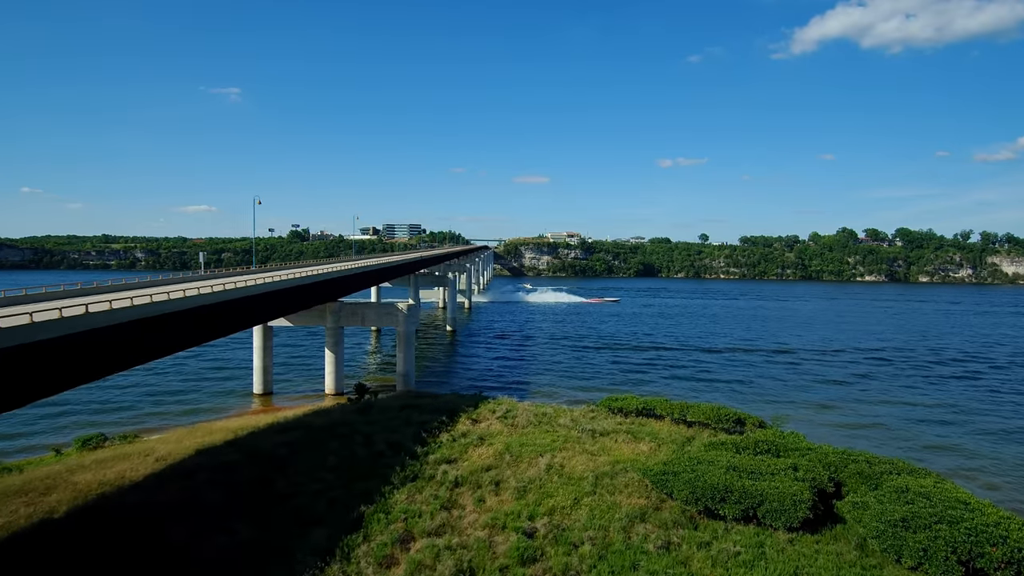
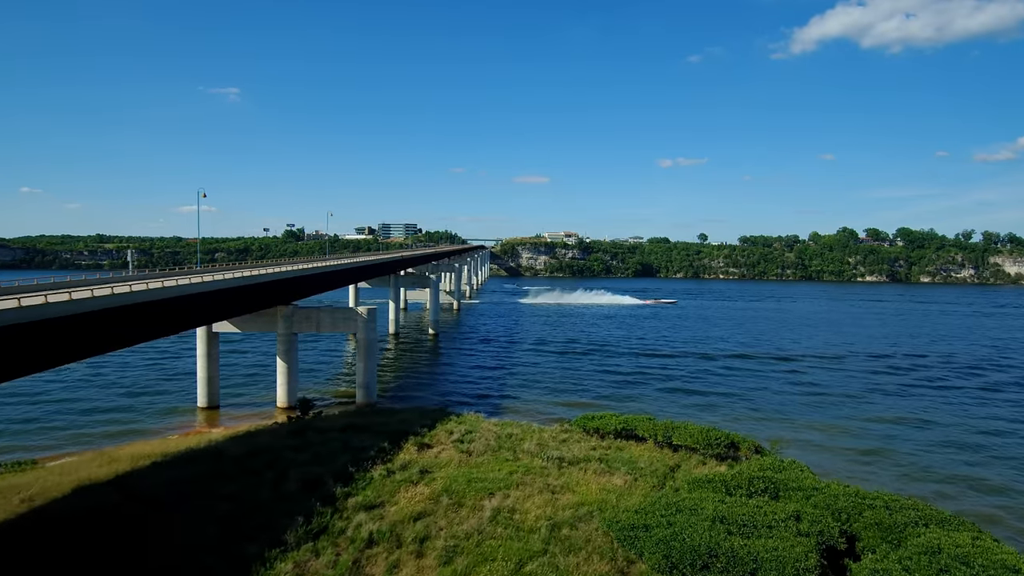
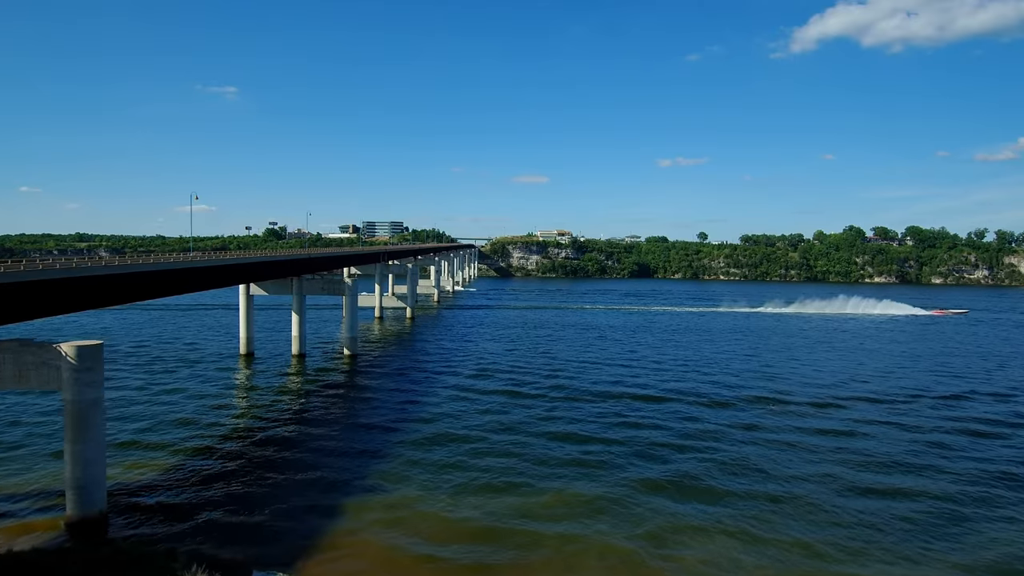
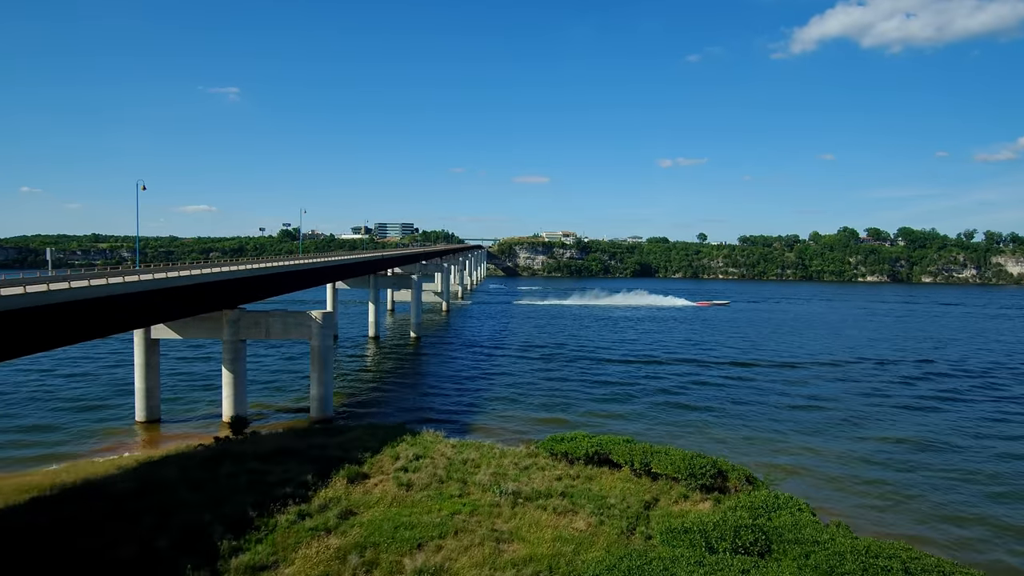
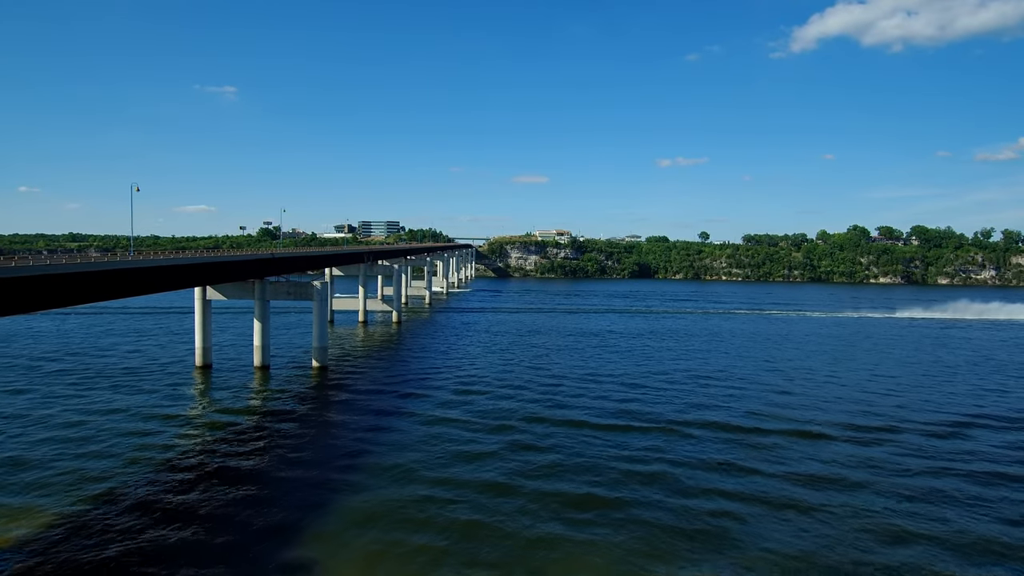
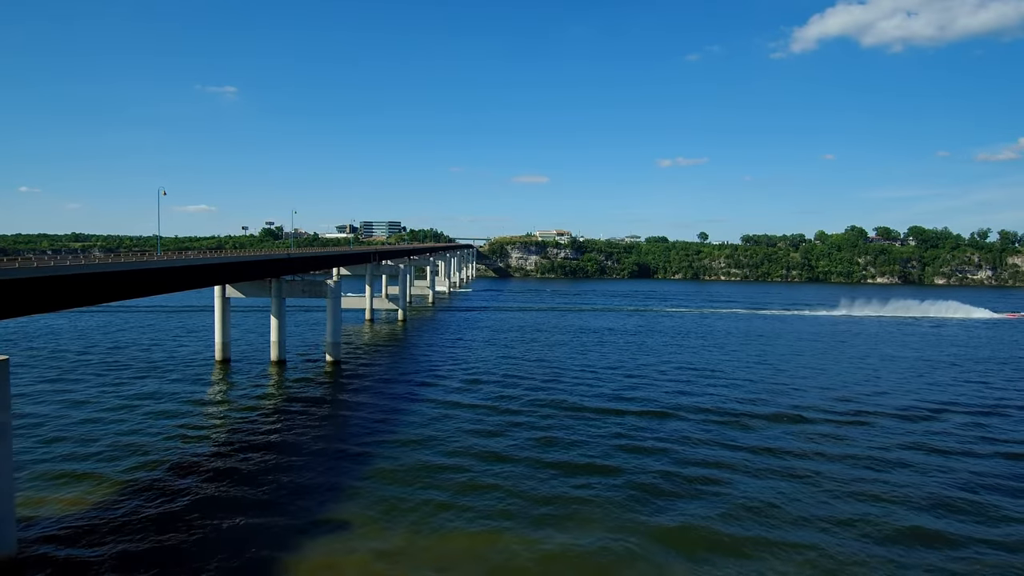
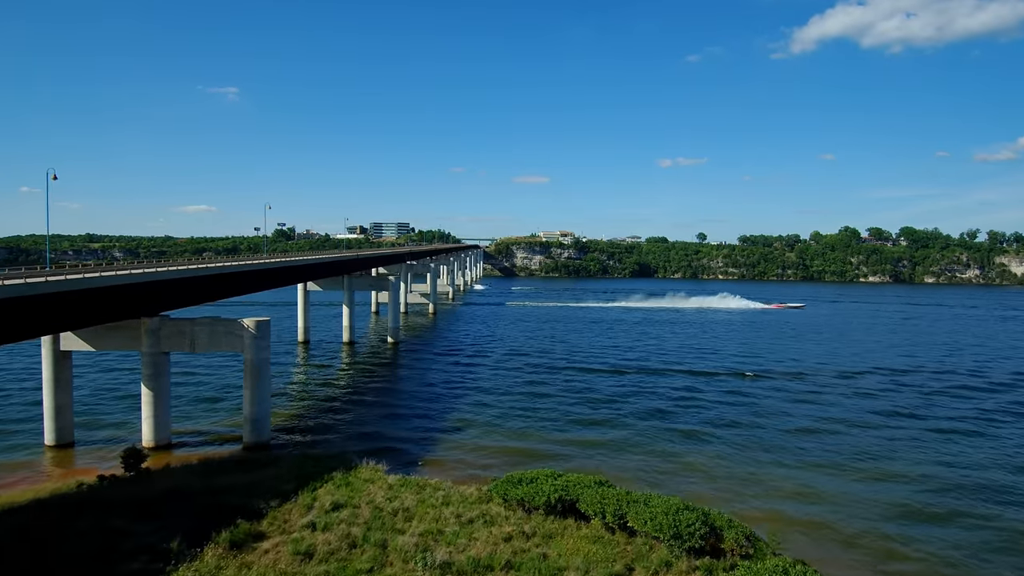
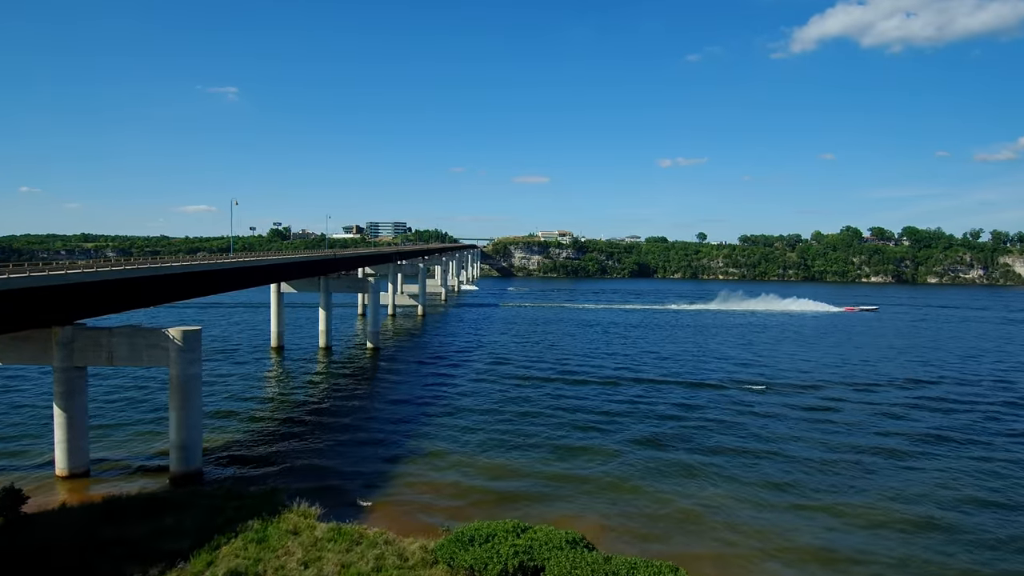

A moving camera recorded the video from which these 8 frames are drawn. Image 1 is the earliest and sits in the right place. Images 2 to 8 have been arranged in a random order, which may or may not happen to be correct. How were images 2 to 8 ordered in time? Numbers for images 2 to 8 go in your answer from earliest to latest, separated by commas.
2, 4, 7, 8, 3, 6, 5
